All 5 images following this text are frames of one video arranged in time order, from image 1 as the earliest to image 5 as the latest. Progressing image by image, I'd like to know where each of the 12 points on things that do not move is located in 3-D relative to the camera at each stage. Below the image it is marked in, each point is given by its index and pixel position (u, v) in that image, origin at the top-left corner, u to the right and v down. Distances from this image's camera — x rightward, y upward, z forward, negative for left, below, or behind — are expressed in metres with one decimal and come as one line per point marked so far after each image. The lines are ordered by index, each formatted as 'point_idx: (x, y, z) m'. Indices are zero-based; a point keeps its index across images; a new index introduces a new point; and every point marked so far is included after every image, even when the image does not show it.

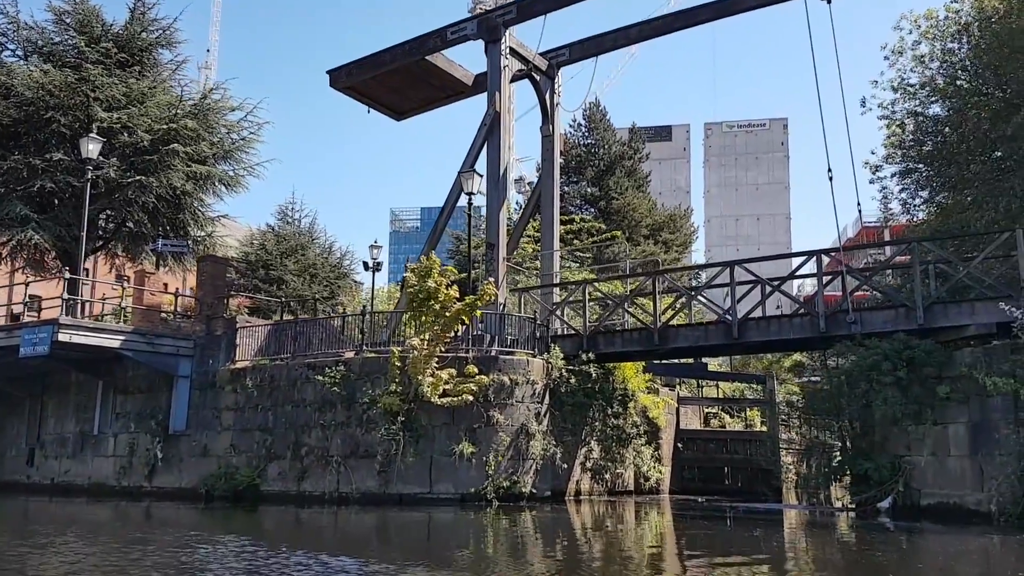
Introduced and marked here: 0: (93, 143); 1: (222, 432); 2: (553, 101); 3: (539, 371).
0: (-7.9, +2.7, +16.1) m
1: (-5.6, -2.8, +16.4) m
2: (+0.9, +4.2, +19.3) m
3: (+0.5, -1.5, +15.3) m
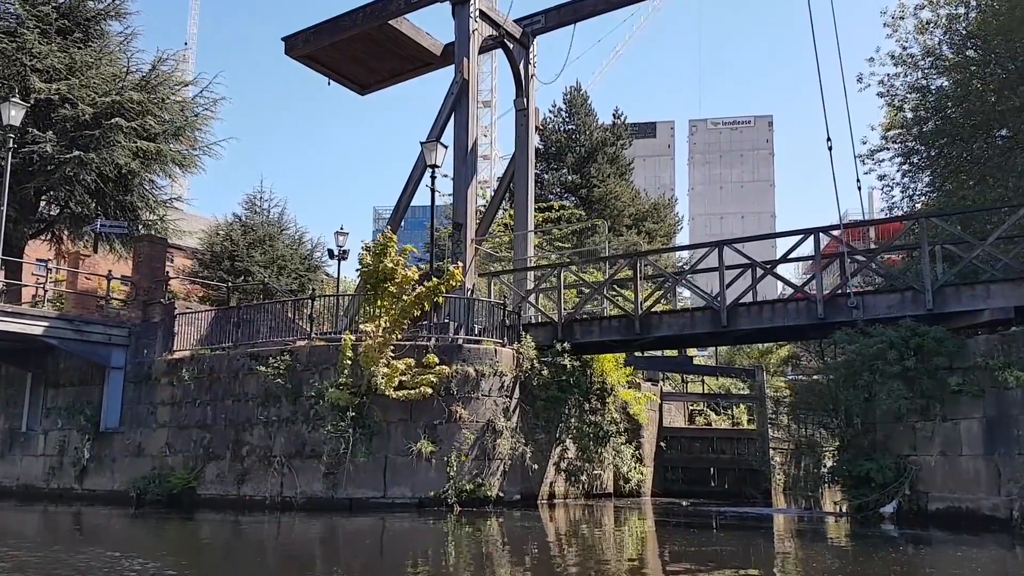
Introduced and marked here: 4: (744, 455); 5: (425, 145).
0: (-8.4, +3.0, +14.5) m
1: (-6.1, -2.4, +14.9) m
2: (+0.3, +4.5, +17.8) m
3: (-0.1, -1.2, +13.9) m
4: (+5.0, -3.5, +18.2) m
5: (-1.5, +2.4, +14.5) m
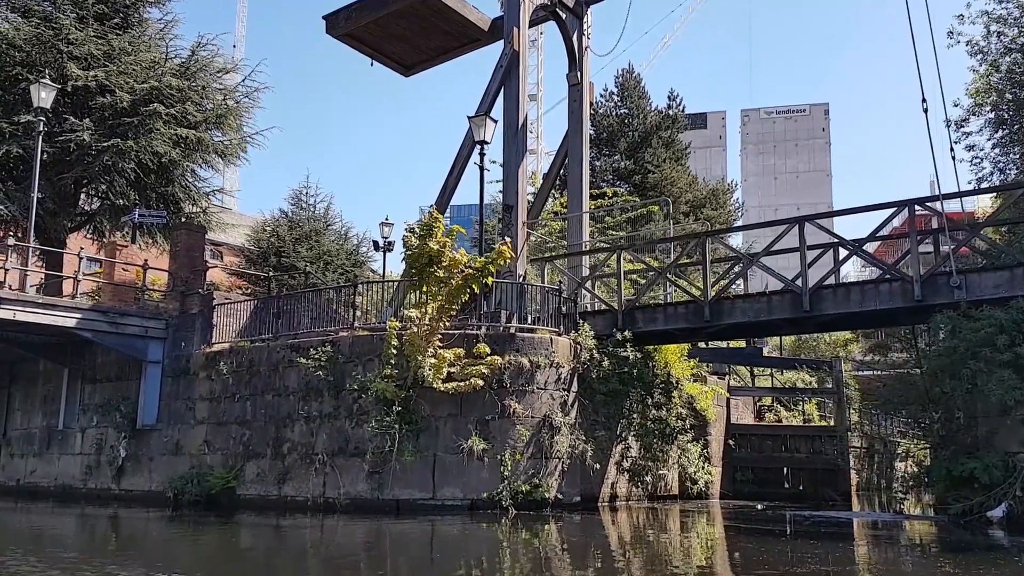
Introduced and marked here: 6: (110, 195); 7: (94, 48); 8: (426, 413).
0: (-7.5, +3.2, +13.9) m
1: (-5.2, -2.3, +14.1) m
2: (+1.3, +4.7, +16.7) m
3: (+0.8, -1.0, +12.8) m
4: (+6.1, -3.2, +16.8) m
5: (-0.6, +2.6, +13.5) m
6: (-9.2, +2.1, +19.6) m
7: (-9.2, +5.3, +18.9) m
8: (-1.2, -1.7, +12.0) m
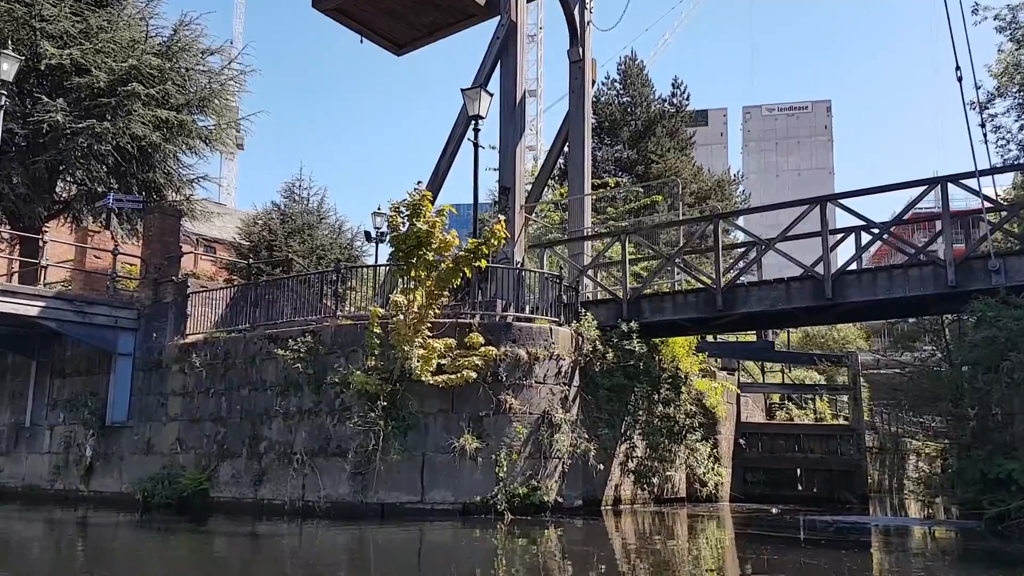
0: (-7.6, +3.4, +12.9) m
1: (-5.3, -2.1, +13.1) m
2: (+1.3, +4.9, +15.7) m
3: (+0.7, -0.8, +11.8) m
4: (+6.1, -3.1, +15.9) m
5: (-0.7, +2.8, +12.5) m
6: (-9.2, +2.3, +18.6) m
7: (-9.3, +5.5, +18.0) m
8: (-1.3, -1.6, +11.0) m
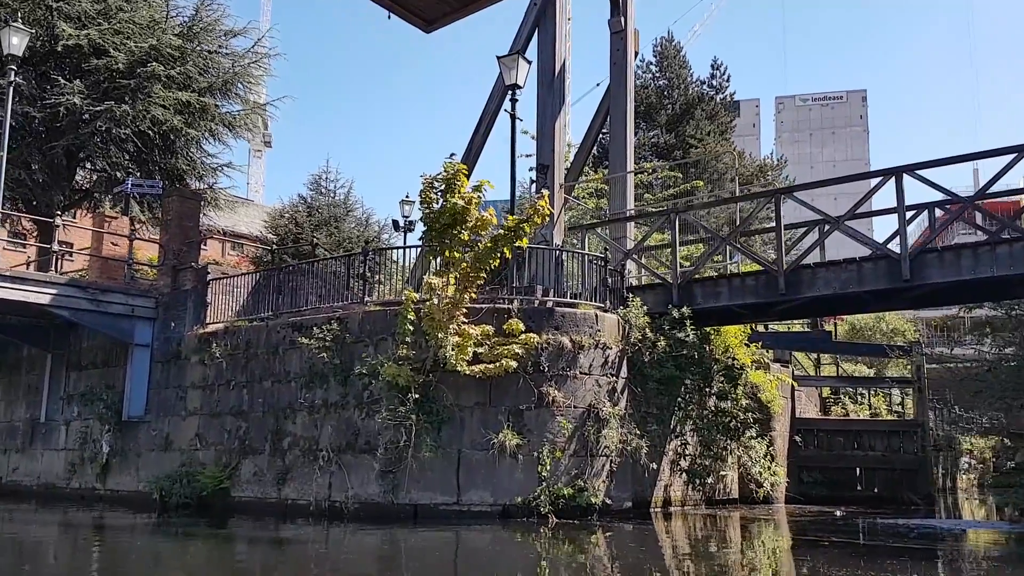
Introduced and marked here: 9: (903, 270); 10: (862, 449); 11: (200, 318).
0: (-7.0, +3.6, +12.2) m
1: (-4.7, -1.9, +12.4) m
2: (+1.9, +5.2, +14.7) m
3: (+1.3, -0.6, +10.9) m
4: (+6.7, -2.8, +14.8) m
5: (-0.1, +3.1, +11.6) m
6: (-8.5, +2.5, +18.0) m
7: (-8.6, +5.7, +17.3) m
8: (-0.7, -1.3, +10.1) m
9: (+4.6, +0.2, +10.2) m
10: (+6.1, -2.8, +14.9) m
11: (-4.7, -0.5, +12.9) m
